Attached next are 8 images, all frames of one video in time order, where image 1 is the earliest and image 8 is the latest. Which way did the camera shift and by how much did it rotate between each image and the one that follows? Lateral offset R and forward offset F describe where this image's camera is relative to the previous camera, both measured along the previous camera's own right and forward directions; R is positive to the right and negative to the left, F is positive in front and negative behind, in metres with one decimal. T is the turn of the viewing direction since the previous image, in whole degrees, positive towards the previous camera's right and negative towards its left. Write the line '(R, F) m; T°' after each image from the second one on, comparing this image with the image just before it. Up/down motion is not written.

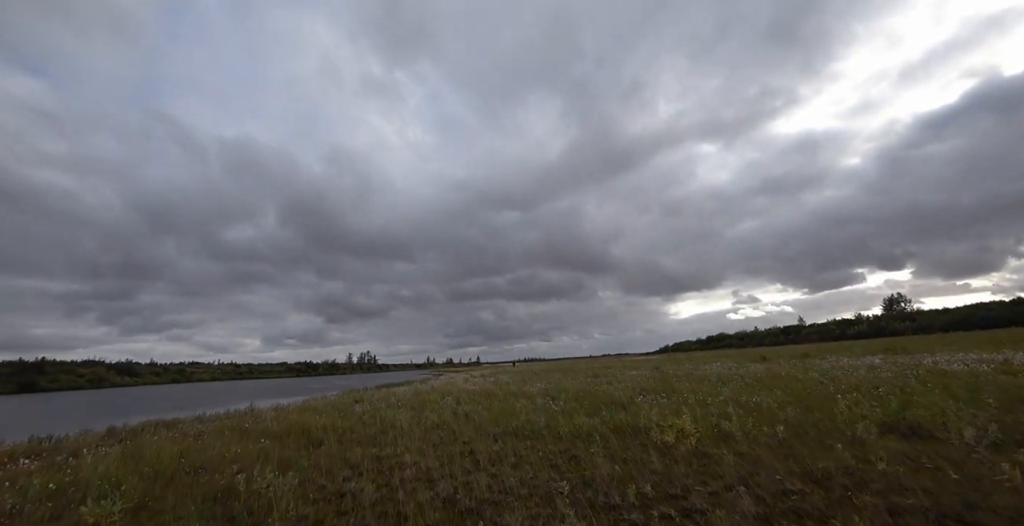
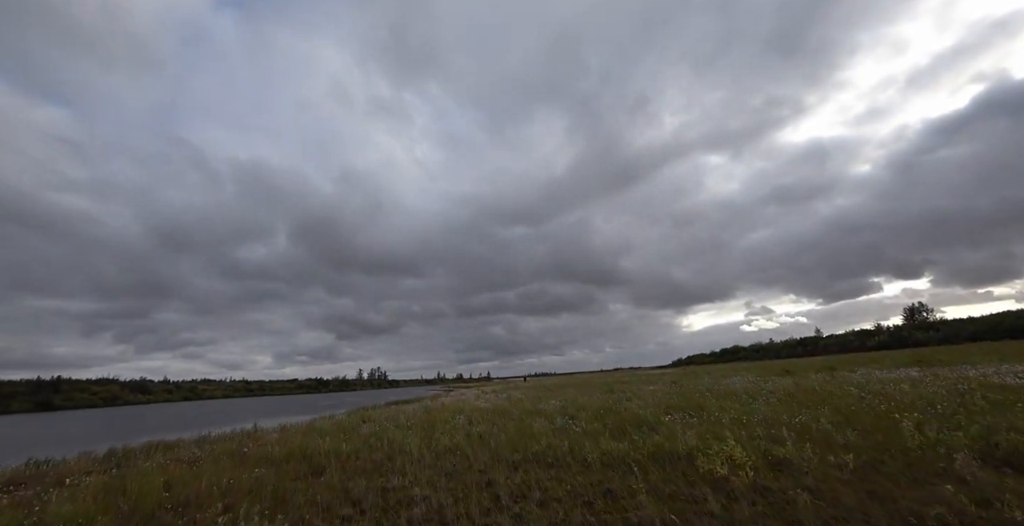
(-0.2, +0.9) m; -1°
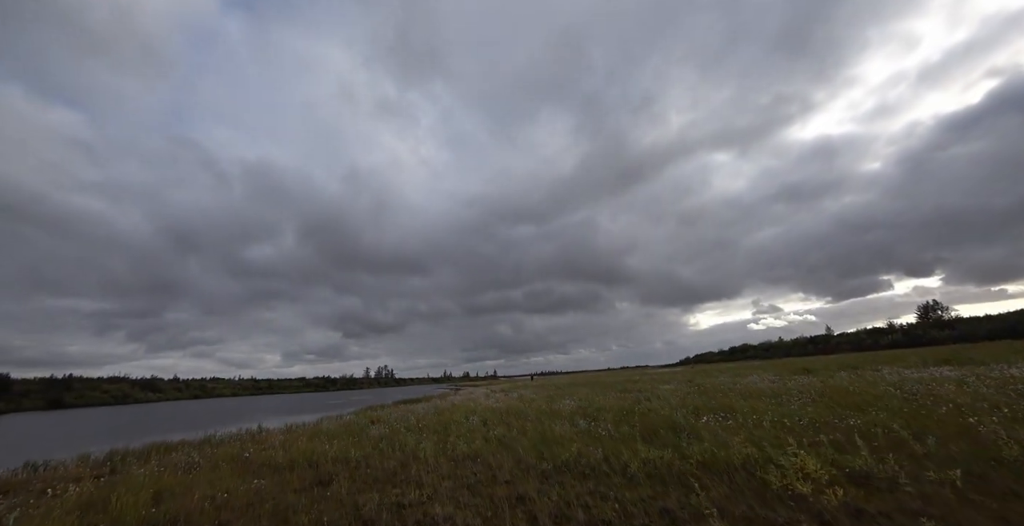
(-0.5, +1.0) m; -1°
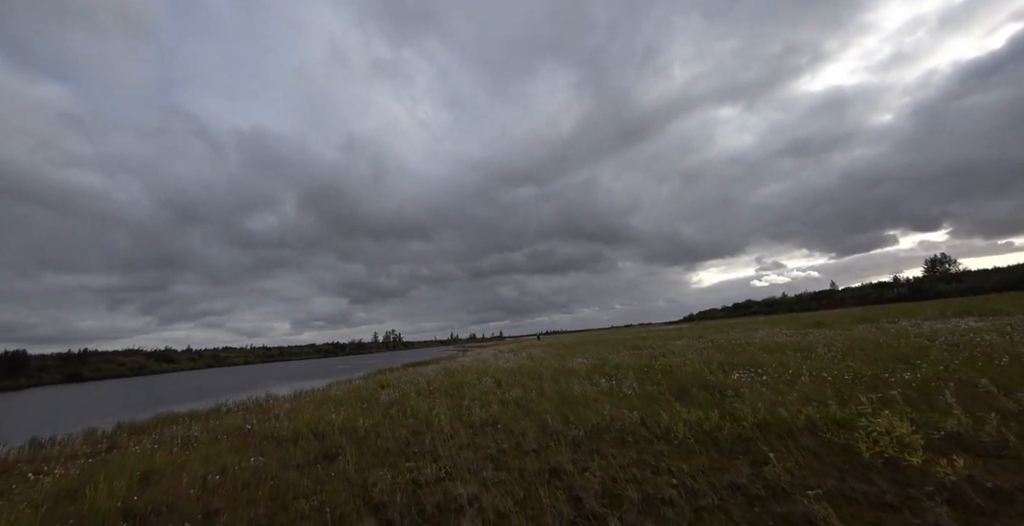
(-0.4, +1.3) m; 0°
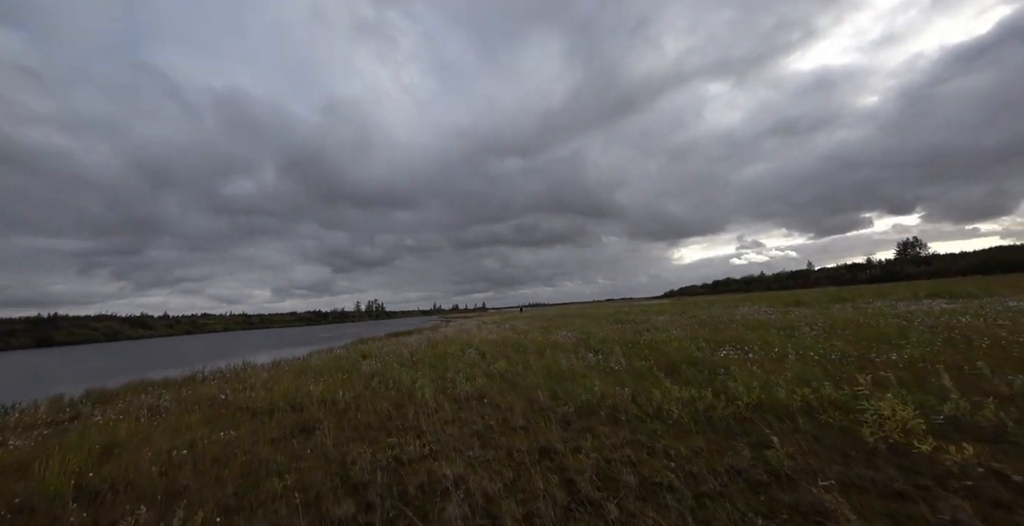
(-0.1, +0.5) m; +2°
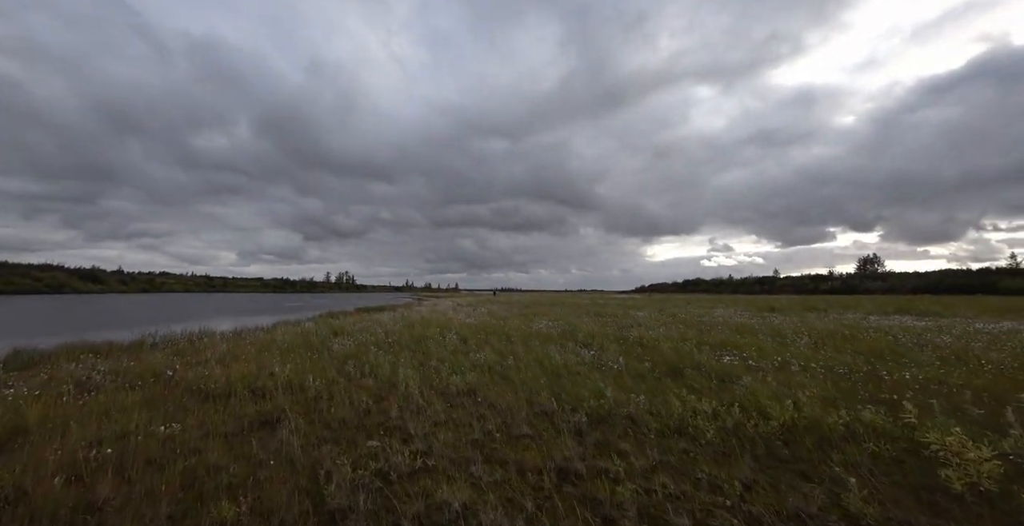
(-0.7, +1.1) m; +4°
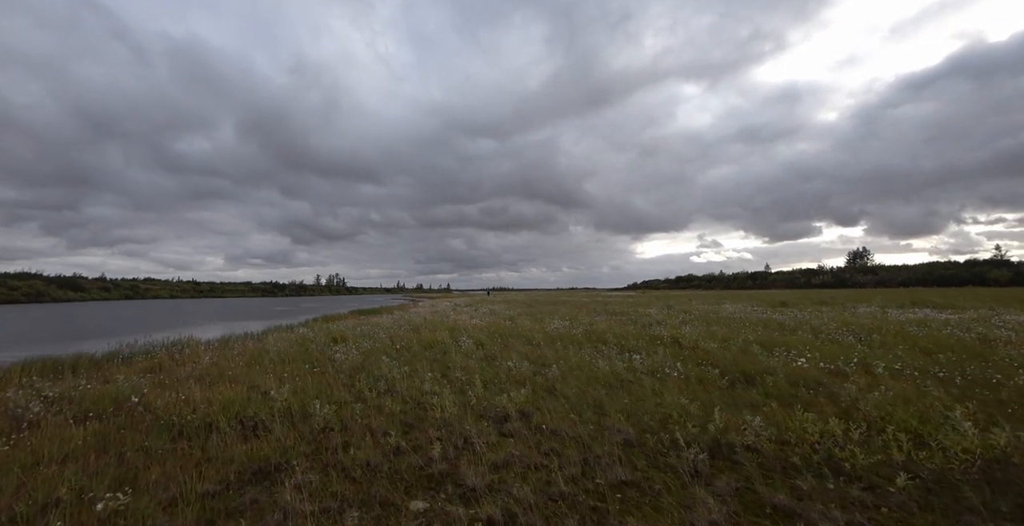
(-1.2, +1.8) m; +1°
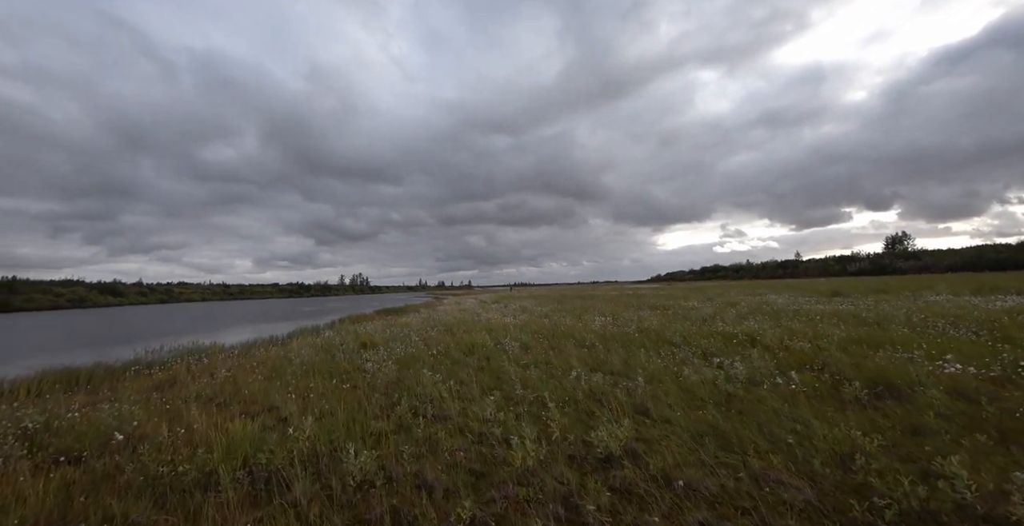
(-1.1, +1.9) m; -3°
